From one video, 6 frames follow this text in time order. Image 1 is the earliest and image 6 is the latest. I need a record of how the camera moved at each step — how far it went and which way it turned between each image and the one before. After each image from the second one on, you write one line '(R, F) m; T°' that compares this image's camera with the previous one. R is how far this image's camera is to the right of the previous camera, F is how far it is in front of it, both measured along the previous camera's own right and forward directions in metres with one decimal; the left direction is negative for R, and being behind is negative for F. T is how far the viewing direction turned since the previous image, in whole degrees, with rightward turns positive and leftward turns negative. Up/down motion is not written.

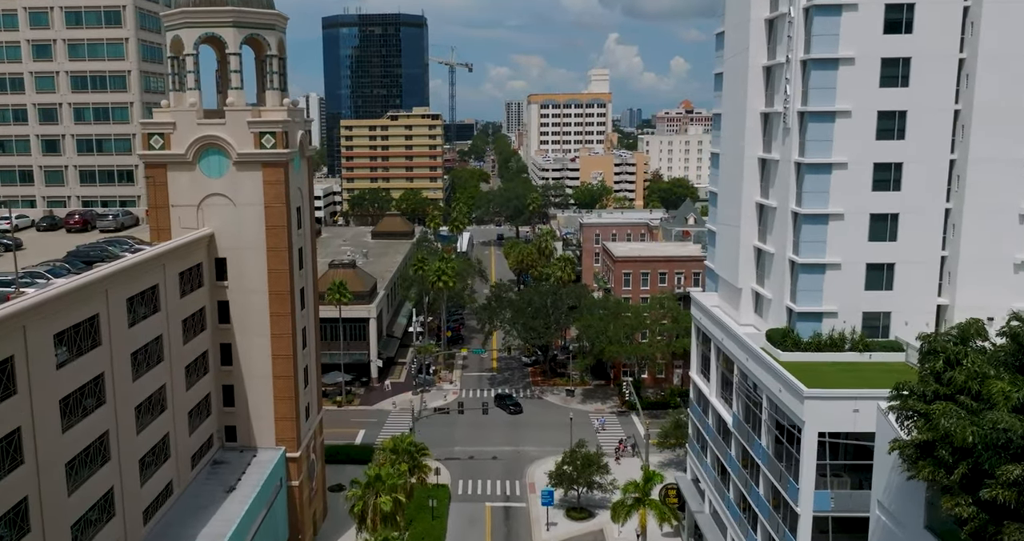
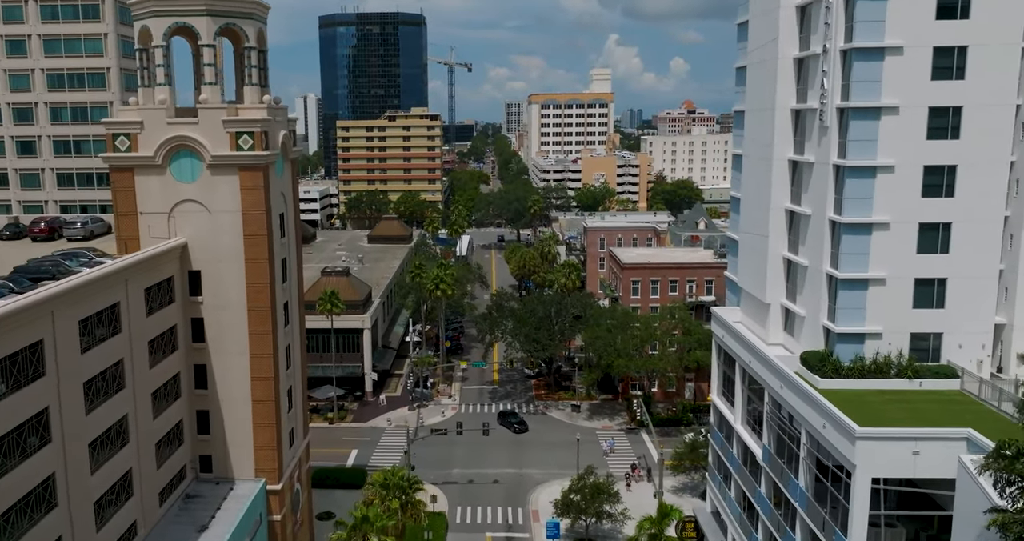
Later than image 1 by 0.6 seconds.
(-0.1, +4.0) m; 0°
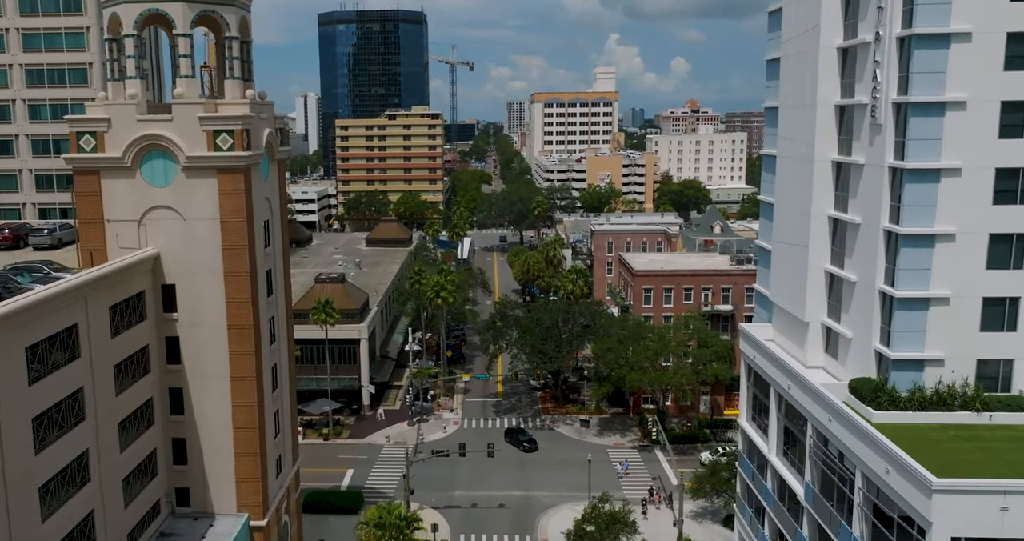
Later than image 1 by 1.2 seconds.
(-0.3, +3.8) m; 0°
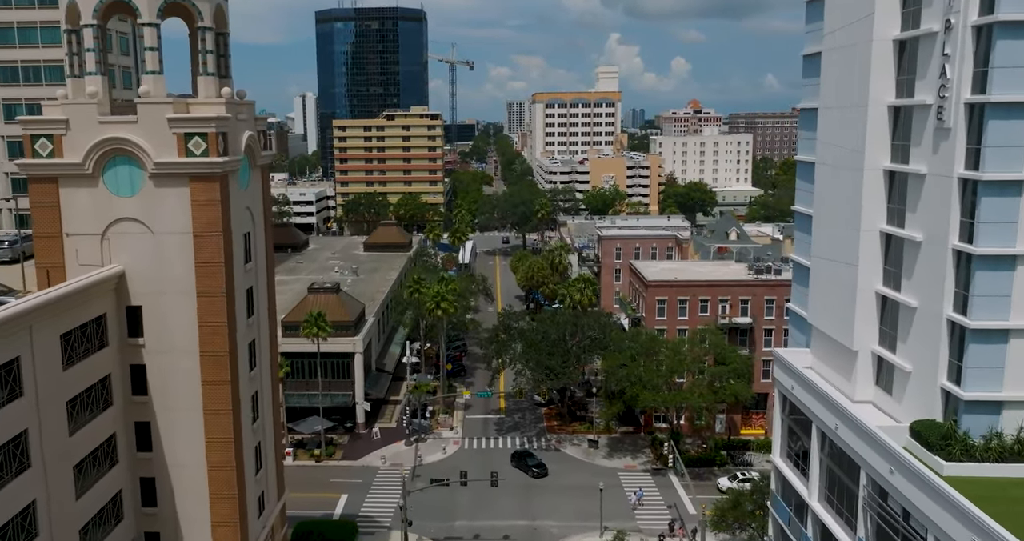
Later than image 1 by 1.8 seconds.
(-0.3, +3.8) m; 0°
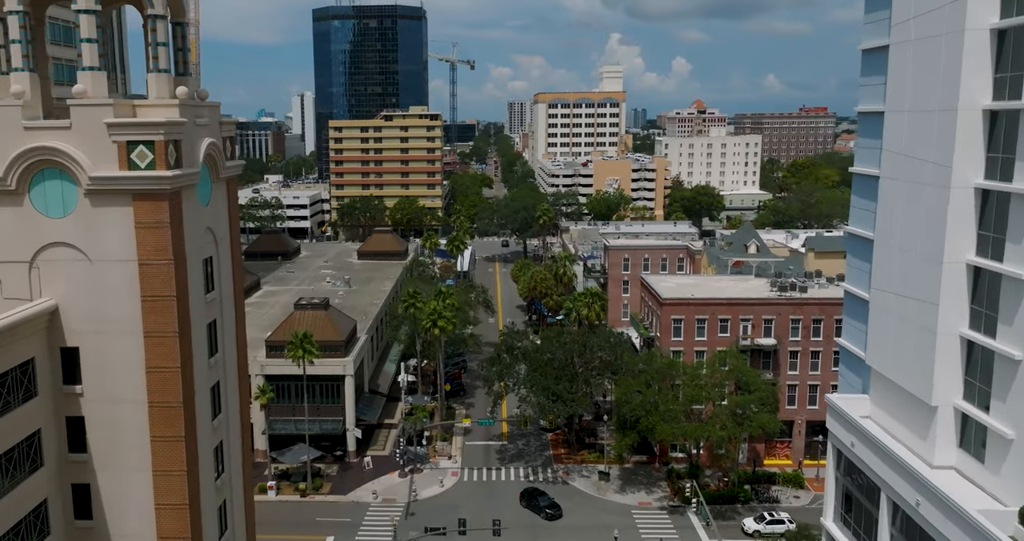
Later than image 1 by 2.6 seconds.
(-0.3, +5.1) m; 0°
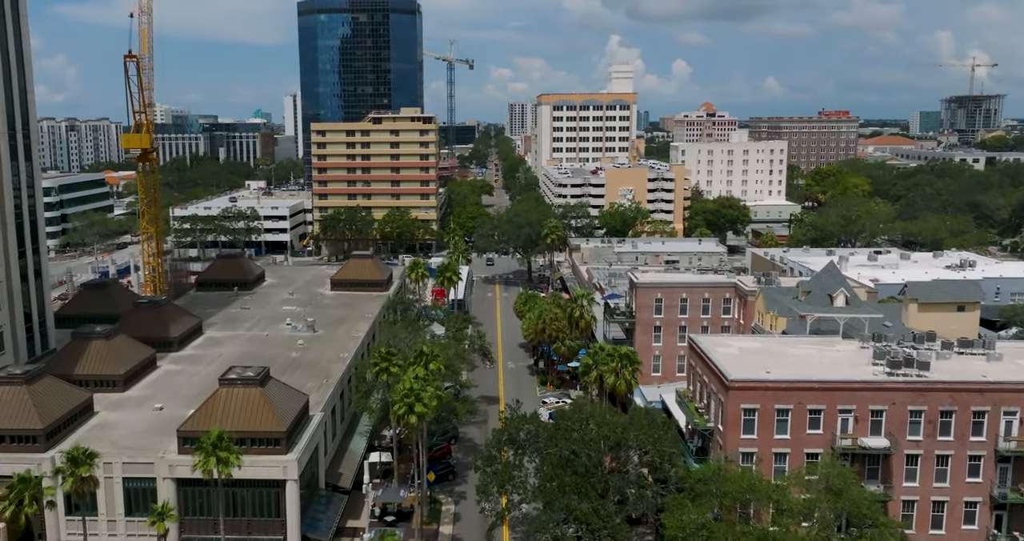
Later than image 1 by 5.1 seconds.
(-0.3, +16.2) m; 0°
